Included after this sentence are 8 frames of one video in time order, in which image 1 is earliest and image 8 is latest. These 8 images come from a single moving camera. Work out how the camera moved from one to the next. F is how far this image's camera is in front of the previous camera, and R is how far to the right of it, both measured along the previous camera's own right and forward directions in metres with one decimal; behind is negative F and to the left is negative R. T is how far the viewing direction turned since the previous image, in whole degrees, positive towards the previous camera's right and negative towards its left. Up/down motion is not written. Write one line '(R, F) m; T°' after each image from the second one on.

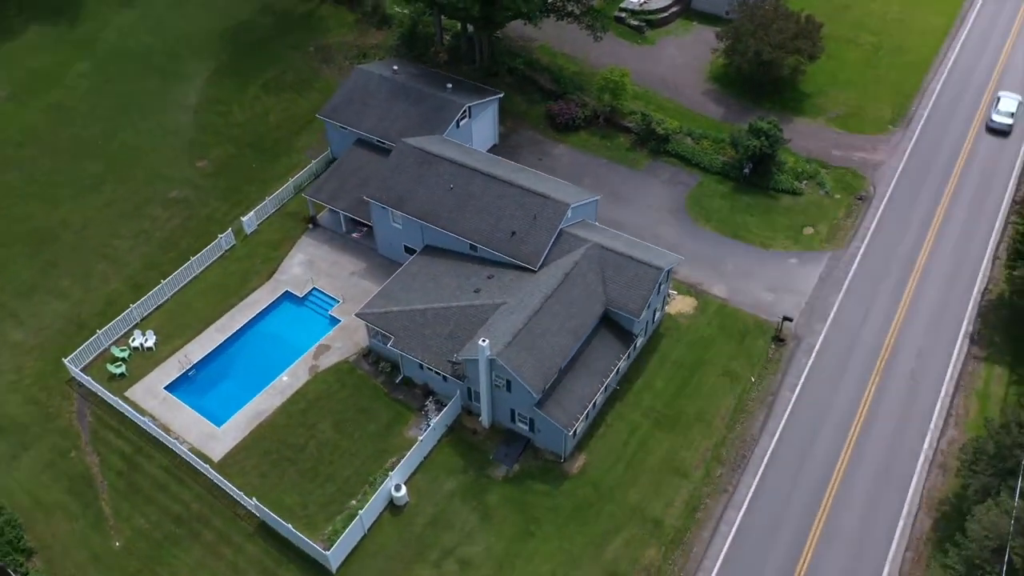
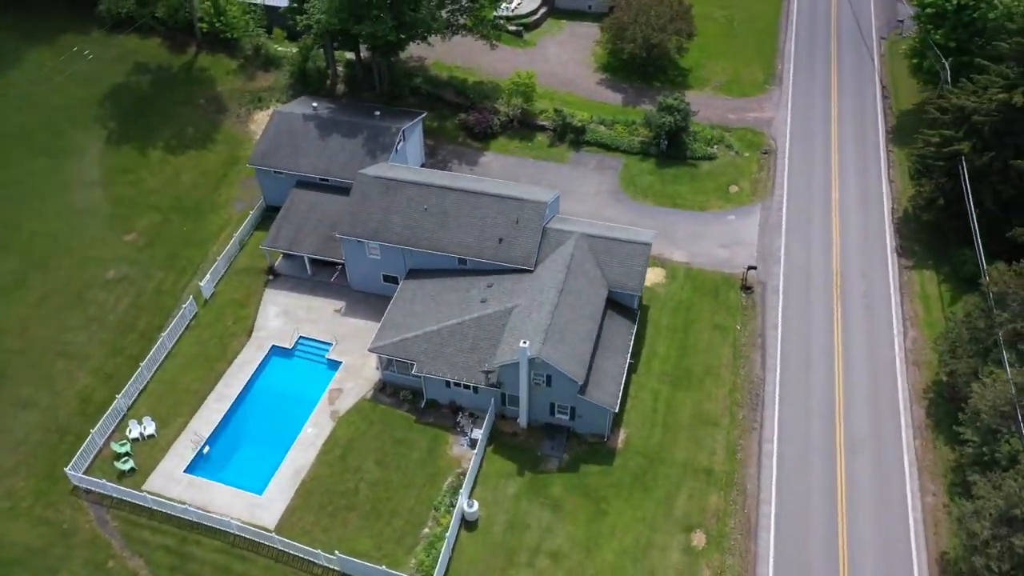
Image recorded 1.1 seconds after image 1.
(-7.4, -0.4) m; +12°
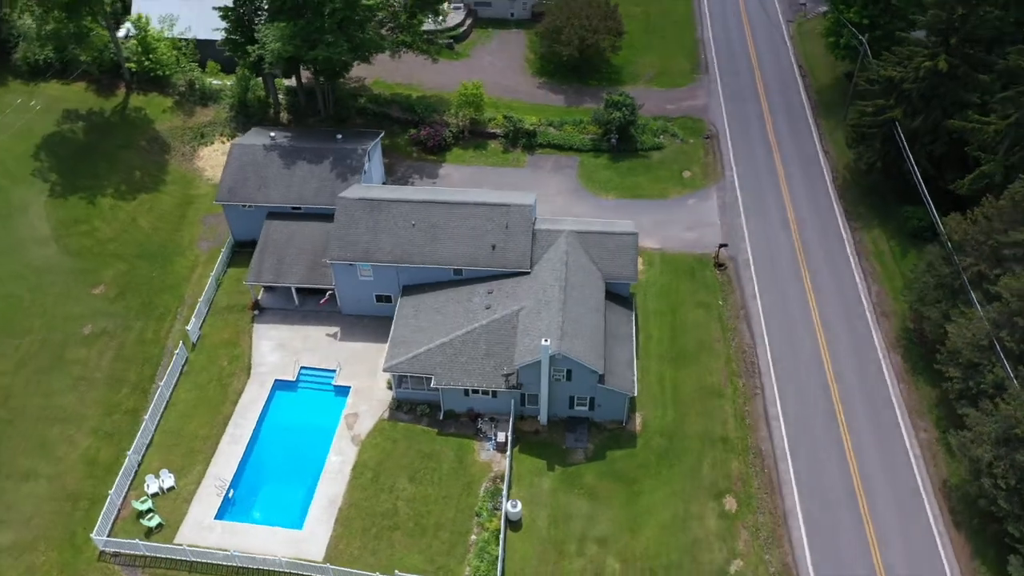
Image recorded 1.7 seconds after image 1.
(-4.5, -0.6) m; +7°
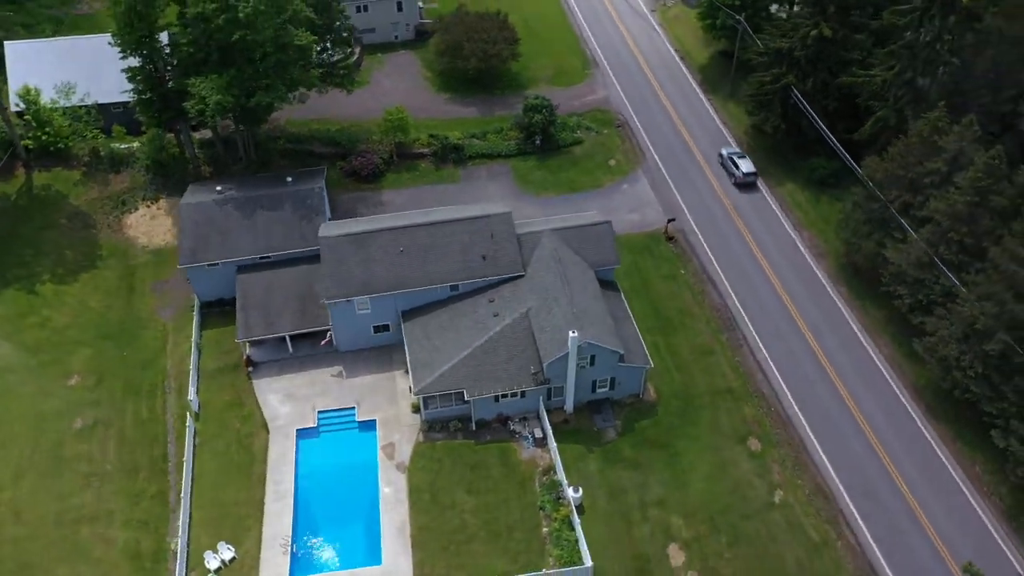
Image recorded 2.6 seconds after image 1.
(-7.3, -0.9) m; +12°
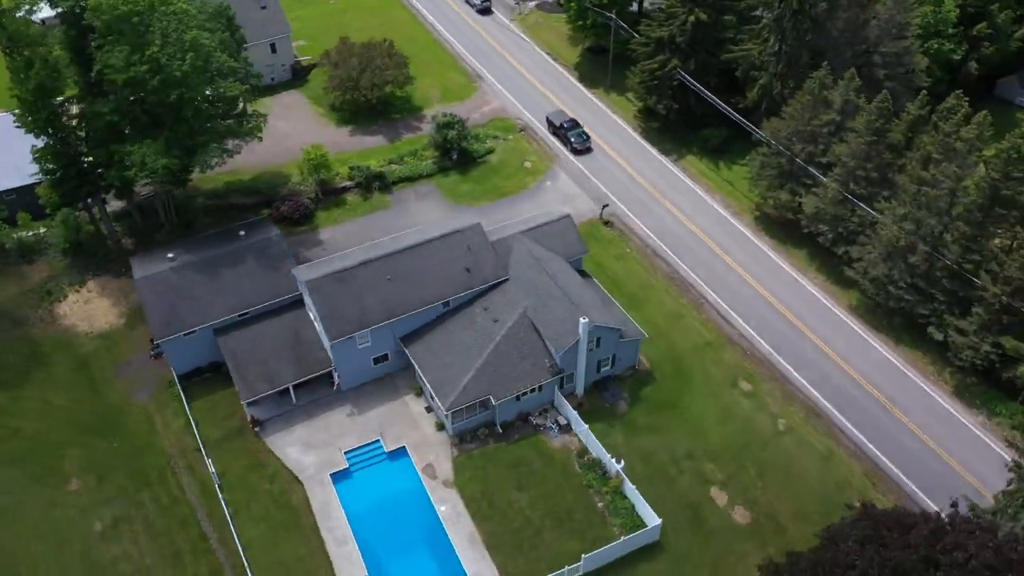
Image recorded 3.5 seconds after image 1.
(-7.9, -0.9) m; +13°
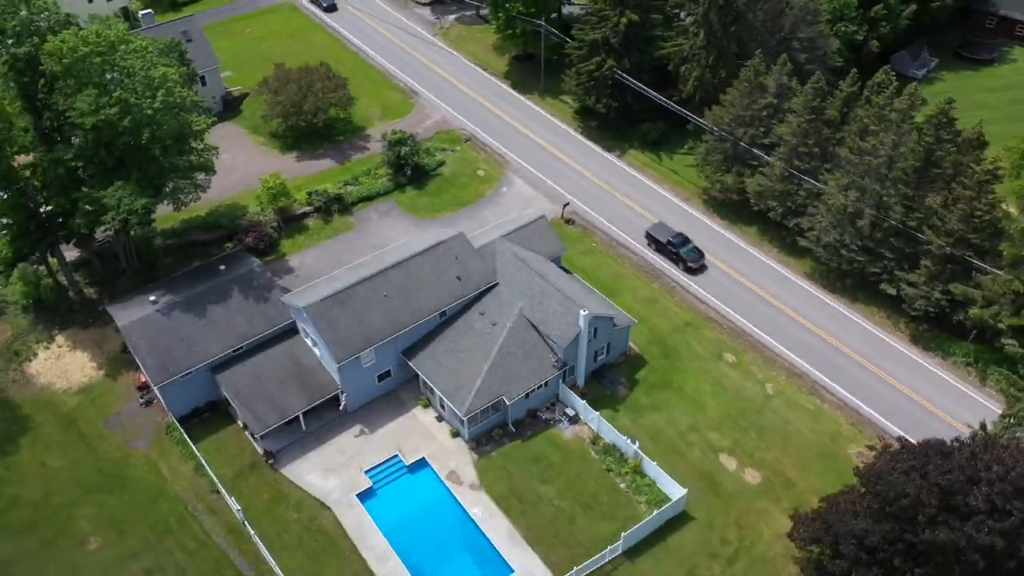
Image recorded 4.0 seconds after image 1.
(-4.7, -0.8) m; +7°
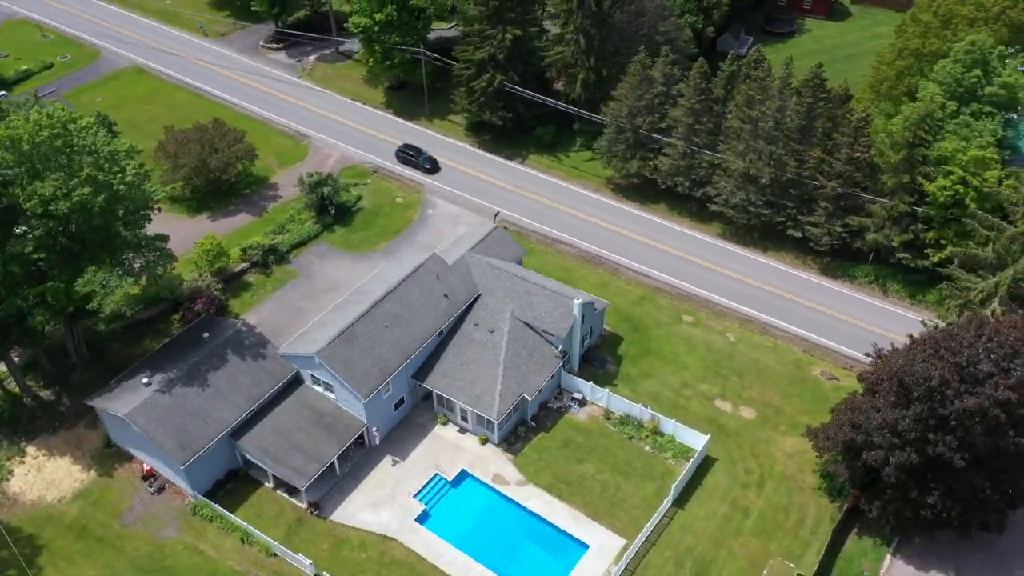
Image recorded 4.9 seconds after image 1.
(-9.1, -1.2) m; +14°
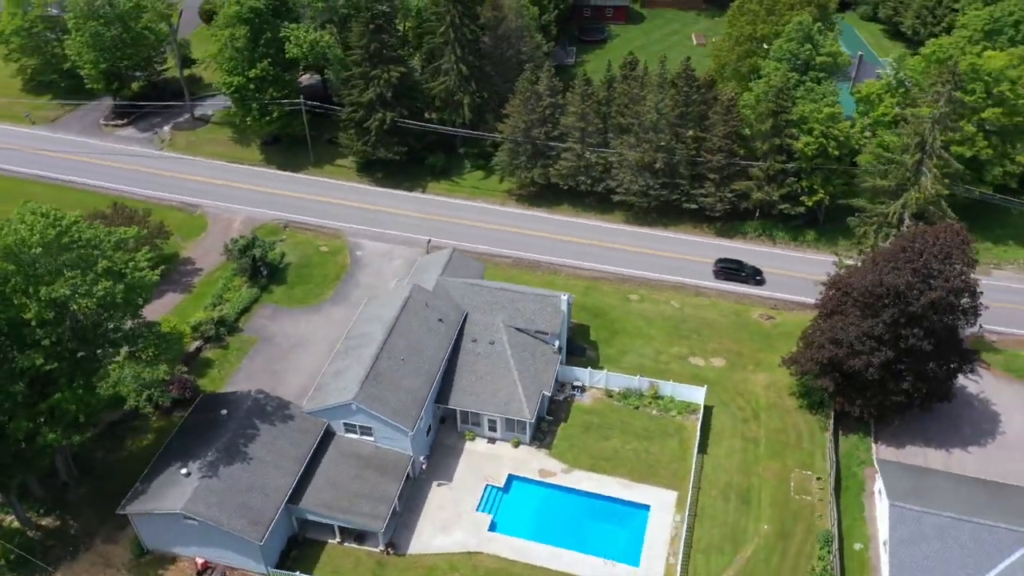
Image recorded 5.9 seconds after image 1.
(-11.0, -1.2) m; +16°
